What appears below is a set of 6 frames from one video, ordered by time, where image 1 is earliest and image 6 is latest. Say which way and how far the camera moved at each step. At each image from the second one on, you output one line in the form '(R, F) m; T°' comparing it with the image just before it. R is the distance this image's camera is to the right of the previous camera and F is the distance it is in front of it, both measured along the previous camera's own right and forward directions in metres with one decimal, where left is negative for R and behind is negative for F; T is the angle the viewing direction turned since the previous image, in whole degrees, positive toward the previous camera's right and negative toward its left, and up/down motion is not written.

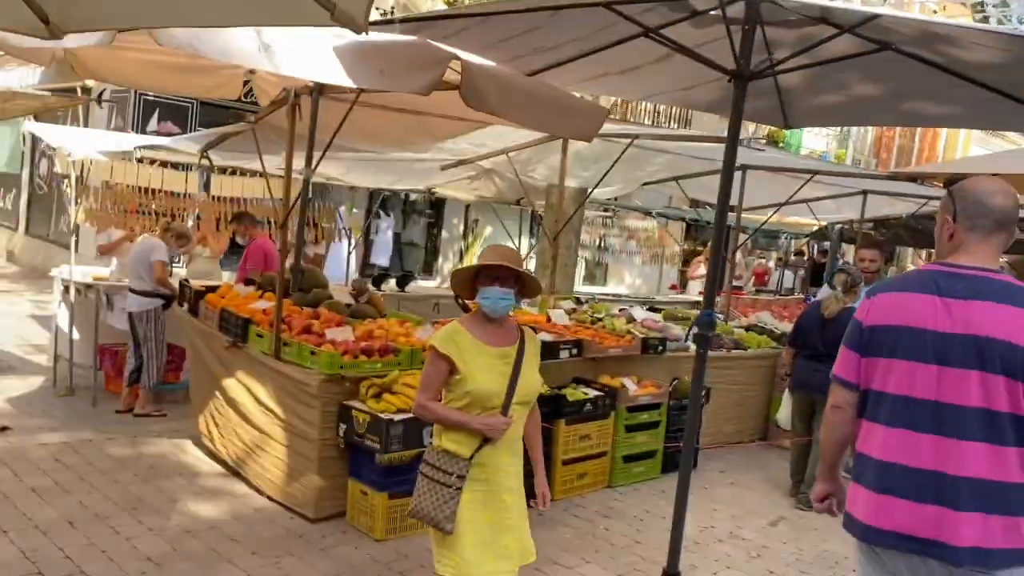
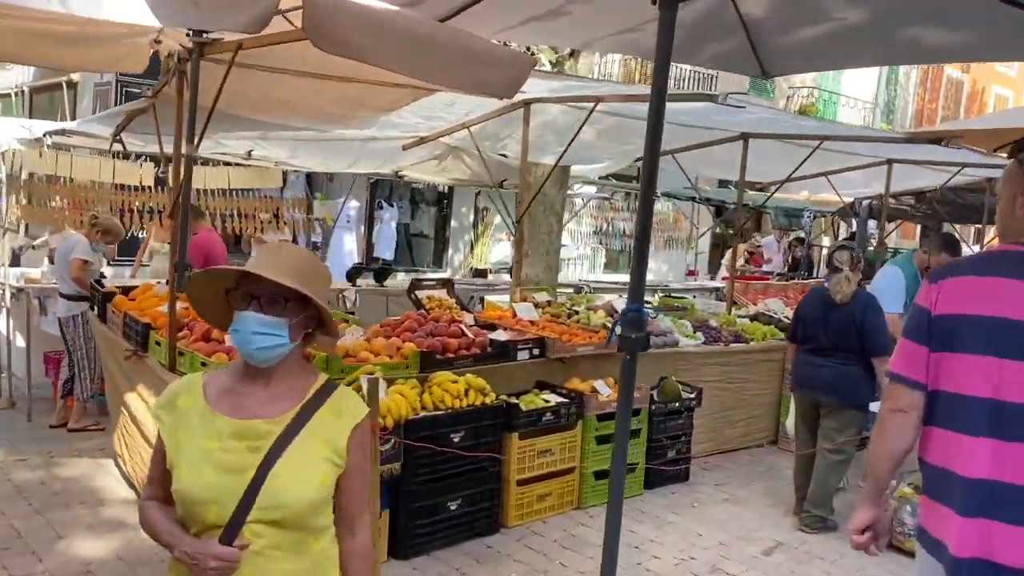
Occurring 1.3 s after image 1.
(+0.6, +0.9) m; -3°
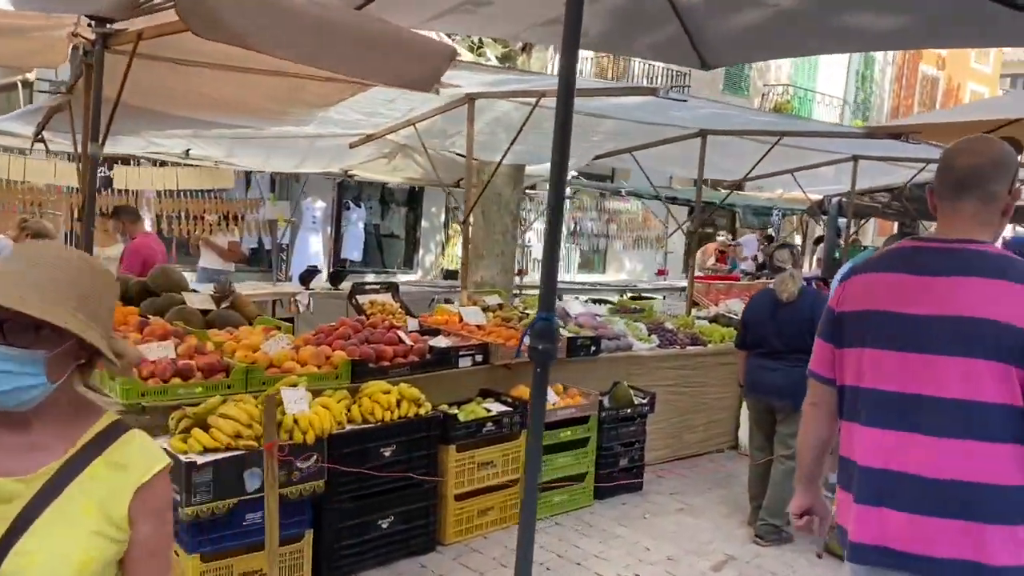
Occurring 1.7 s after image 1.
(+0.3, +0.3) m; +1°
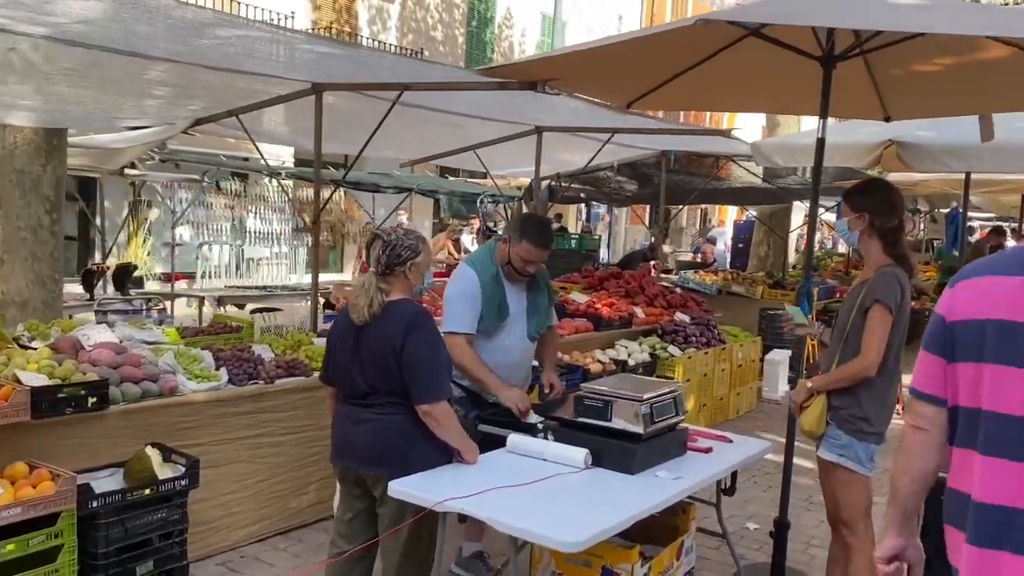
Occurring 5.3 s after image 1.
(+1.5, +1.7) m; +13°
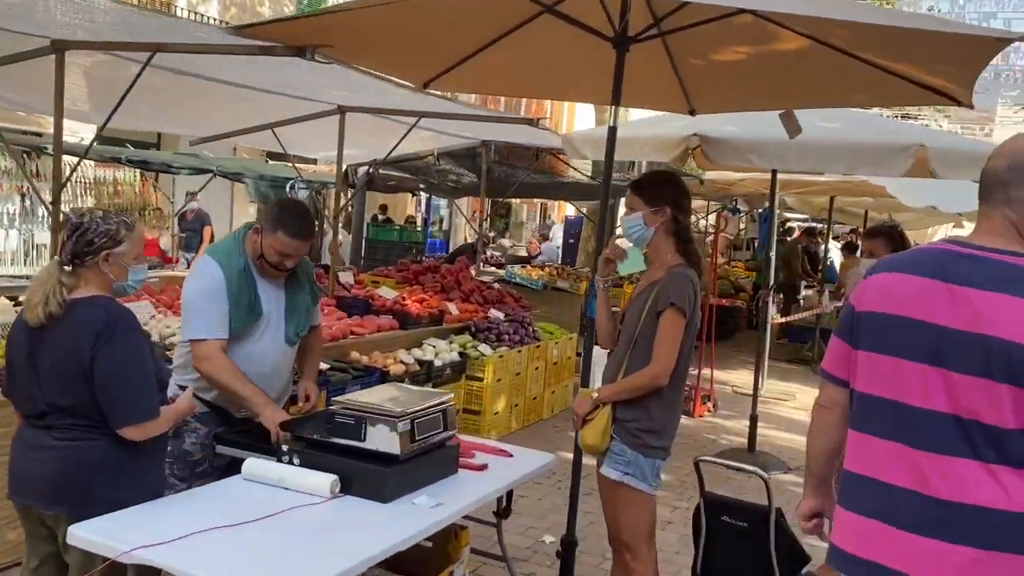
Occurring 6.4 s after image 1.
(+0.4, +0.4) m; +10°
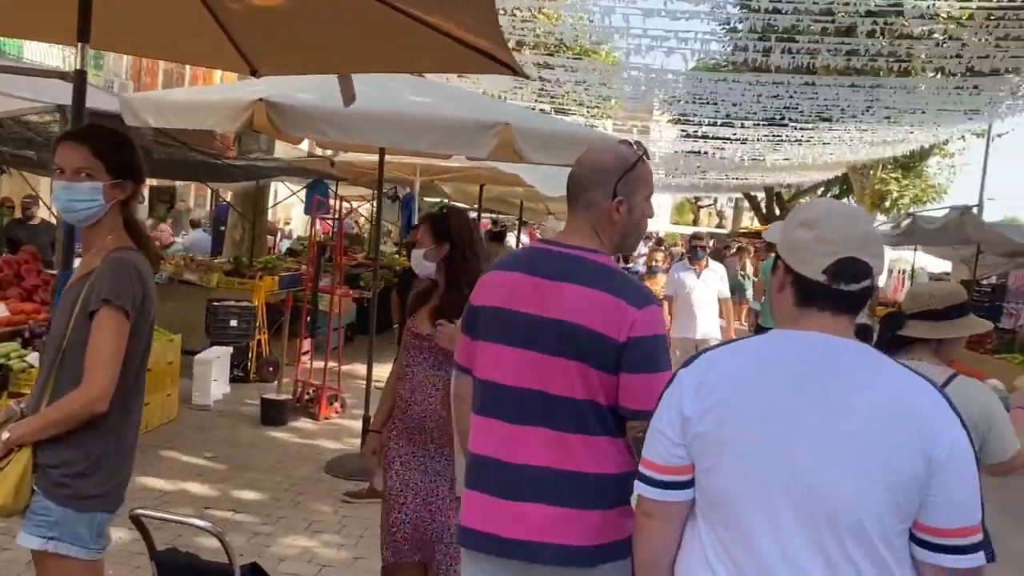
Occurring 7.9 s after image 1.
(+0.9, +0.6) m; +19°
